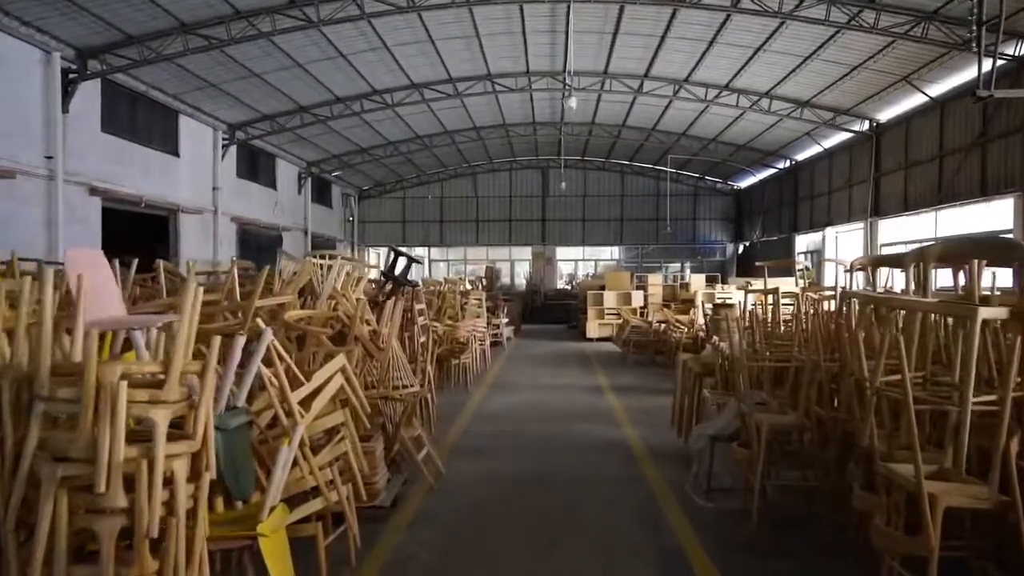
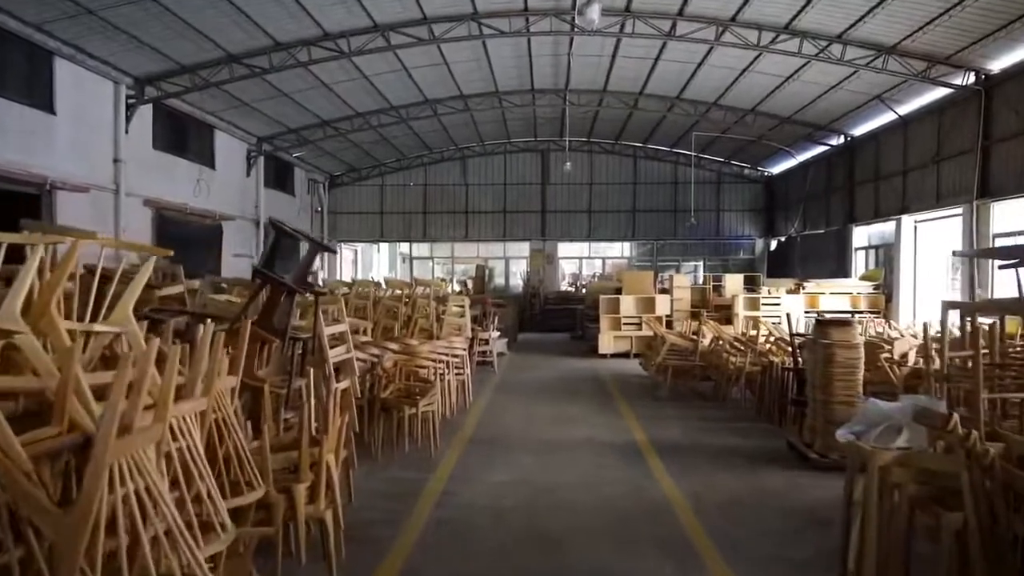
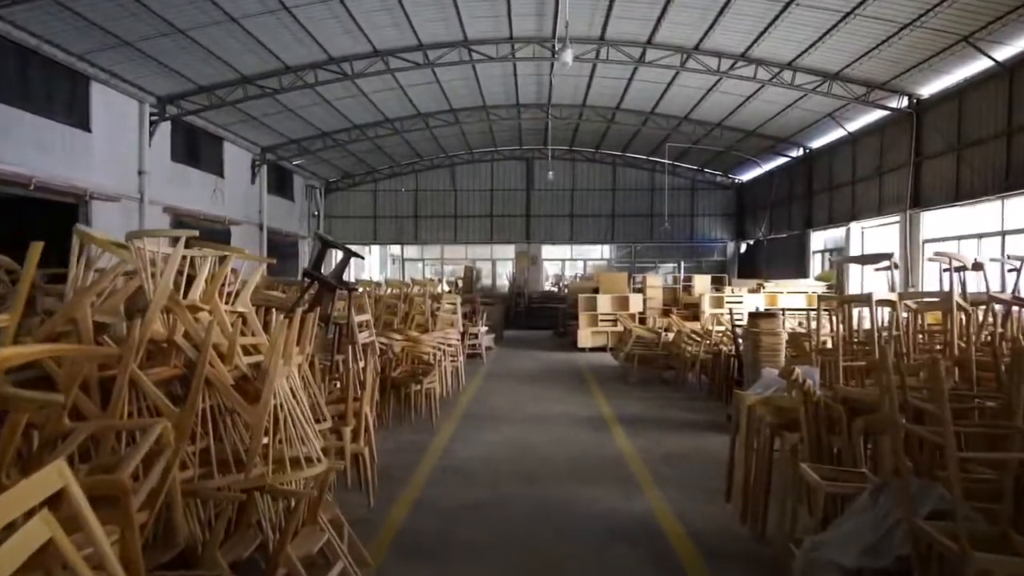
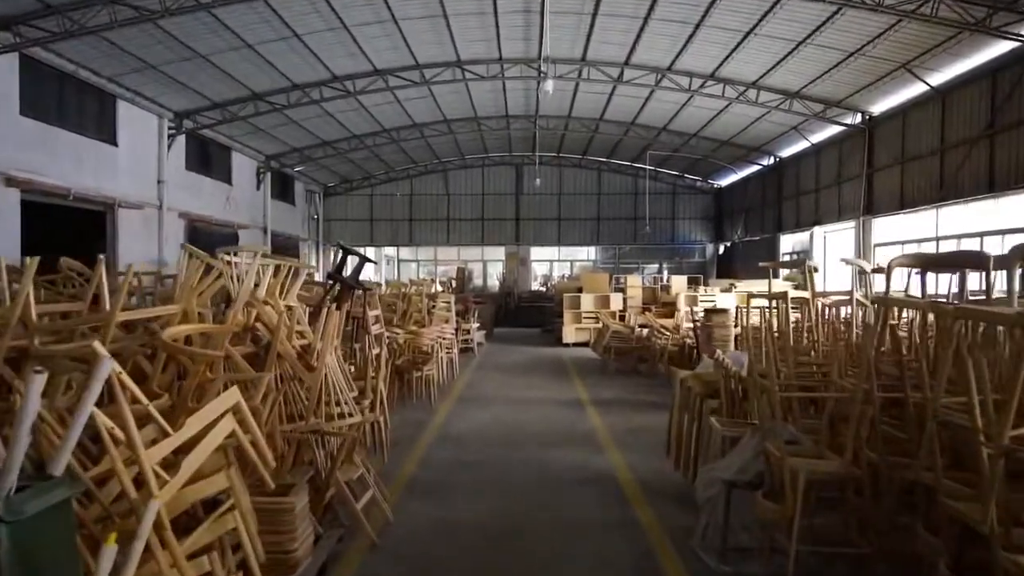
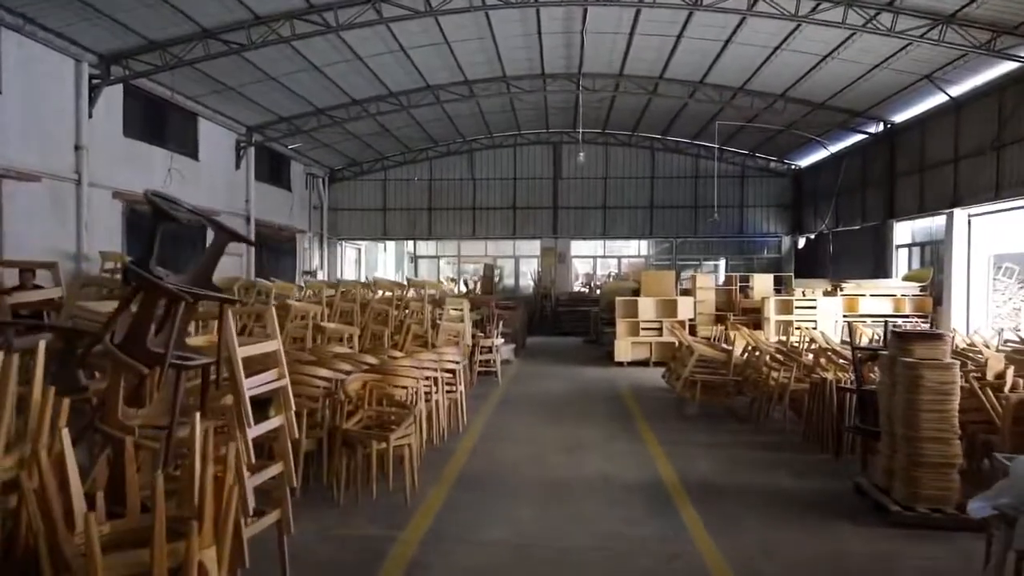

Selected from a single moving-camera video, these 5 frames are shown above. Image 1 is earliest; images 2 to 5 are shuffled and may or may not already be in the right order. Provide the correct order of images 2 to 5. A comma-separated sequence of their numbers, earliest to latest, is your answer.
4, 3, 2, 5
